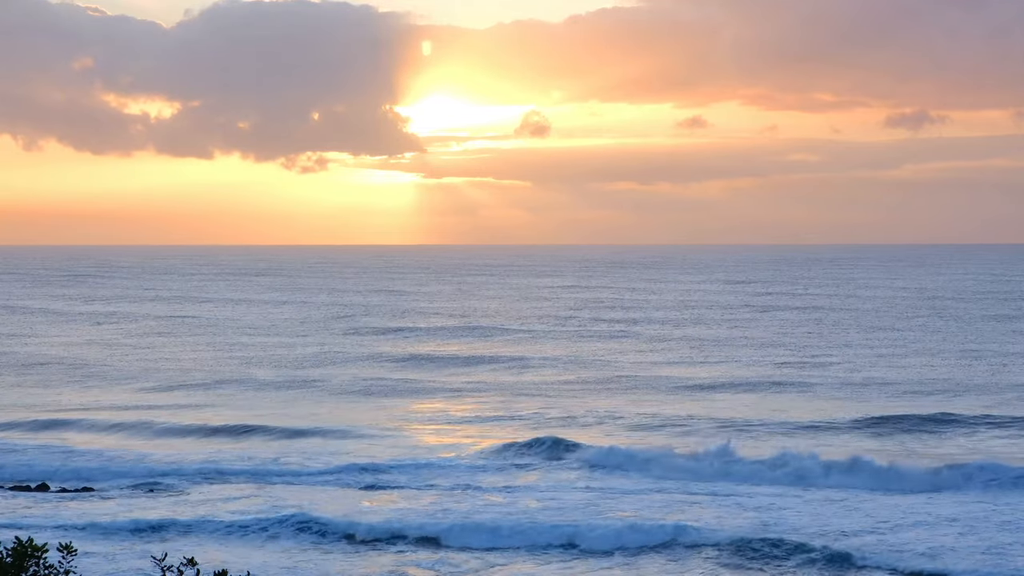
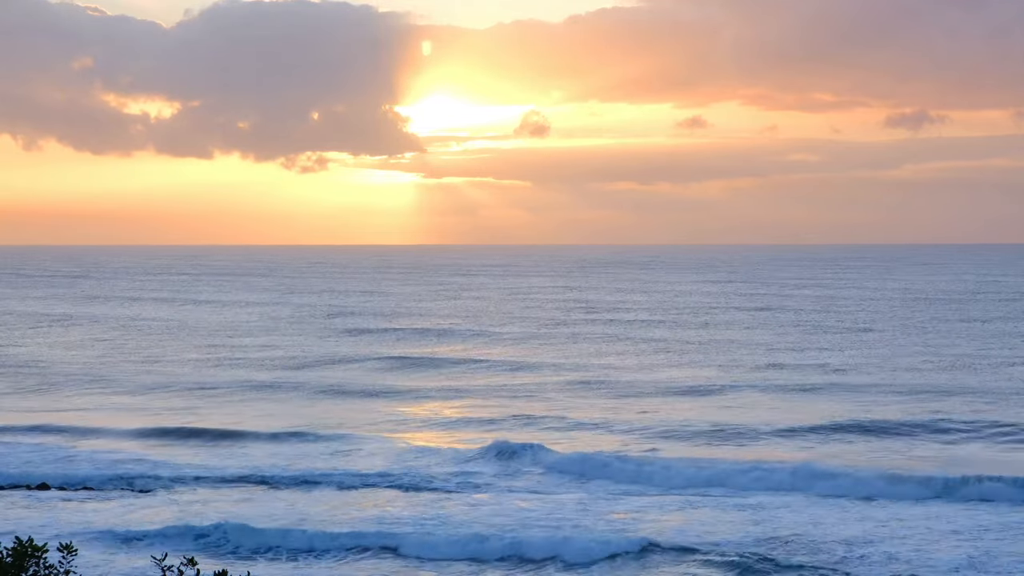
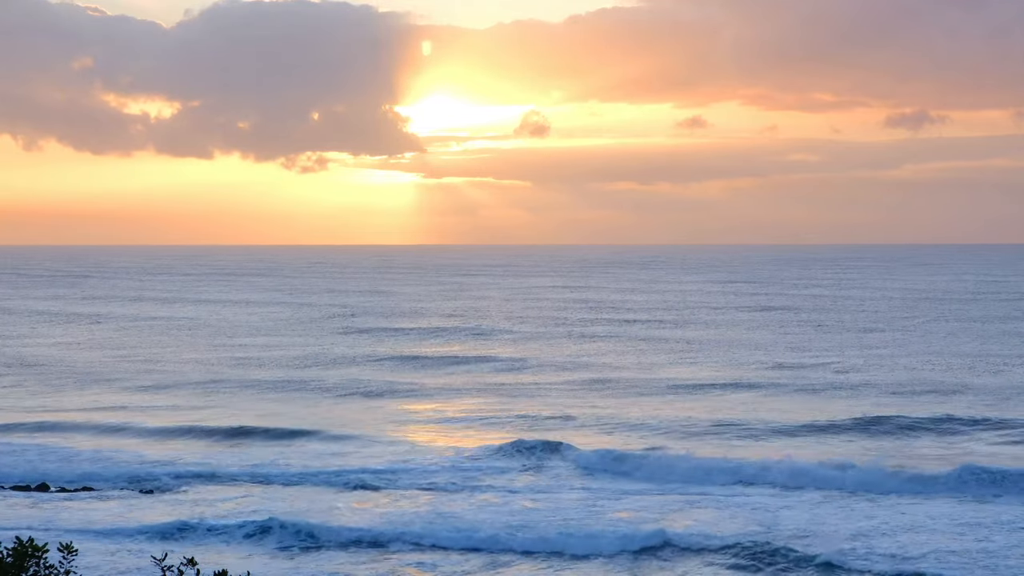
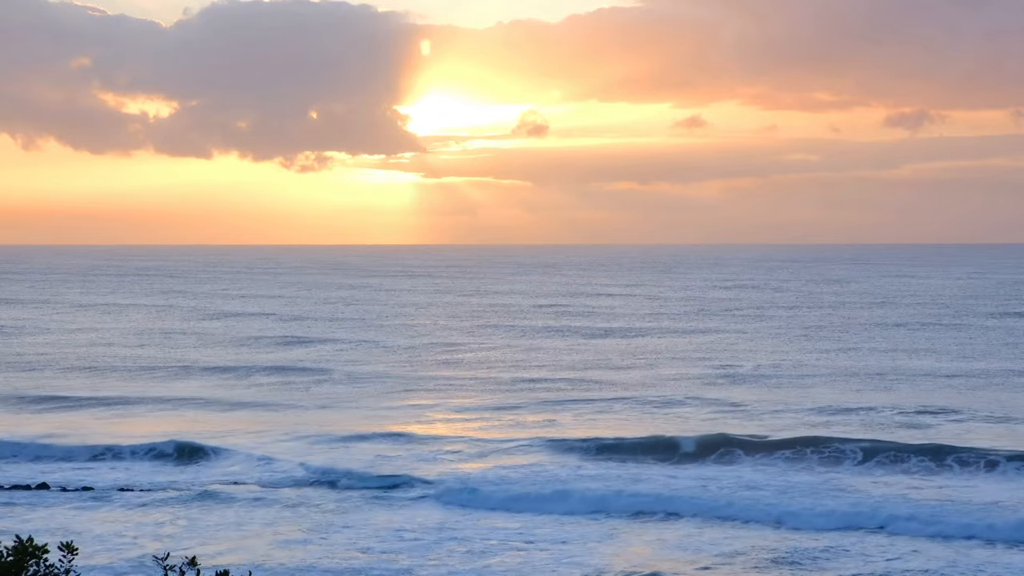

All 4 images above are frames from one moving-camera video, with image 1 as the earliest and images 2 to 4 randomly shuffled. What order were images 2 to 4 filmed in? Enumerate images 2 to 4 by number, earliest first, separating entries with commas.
3, 2, 4
